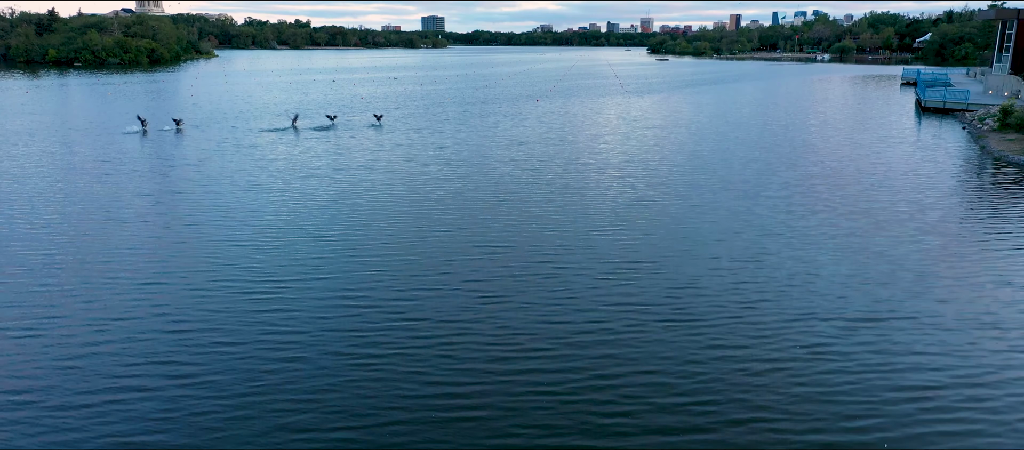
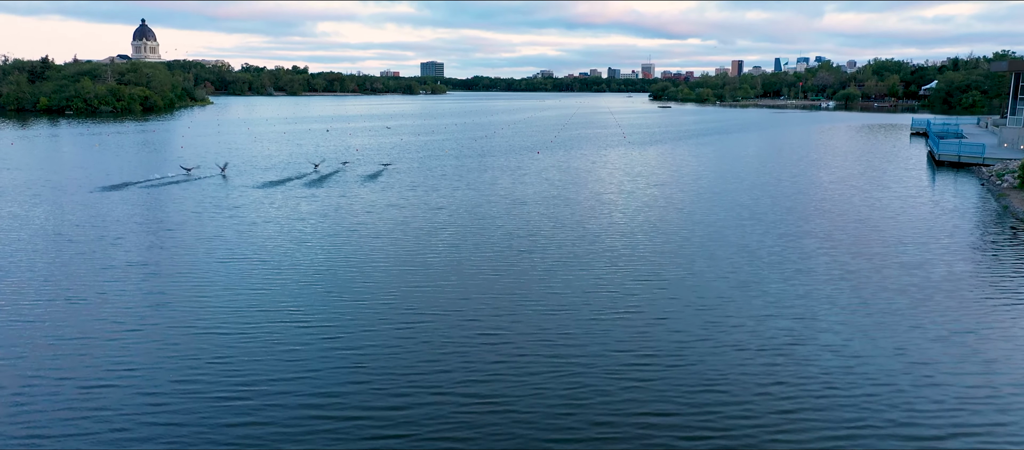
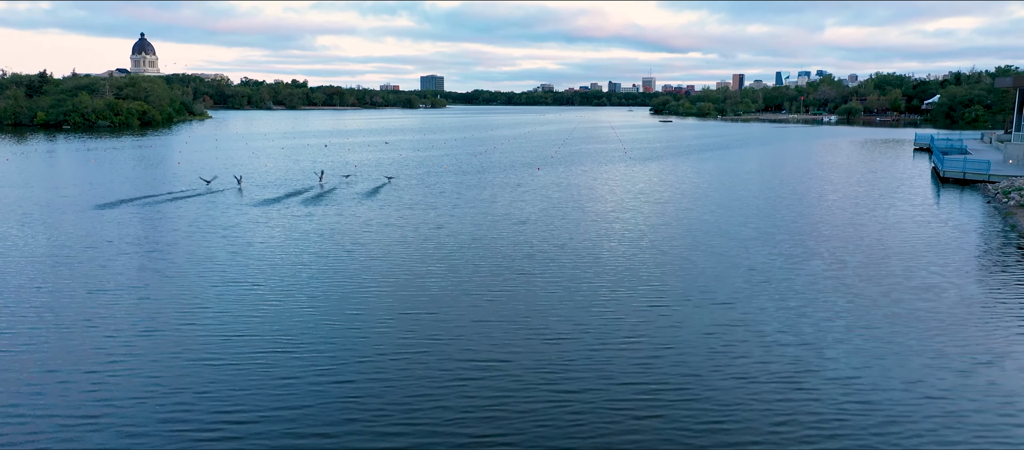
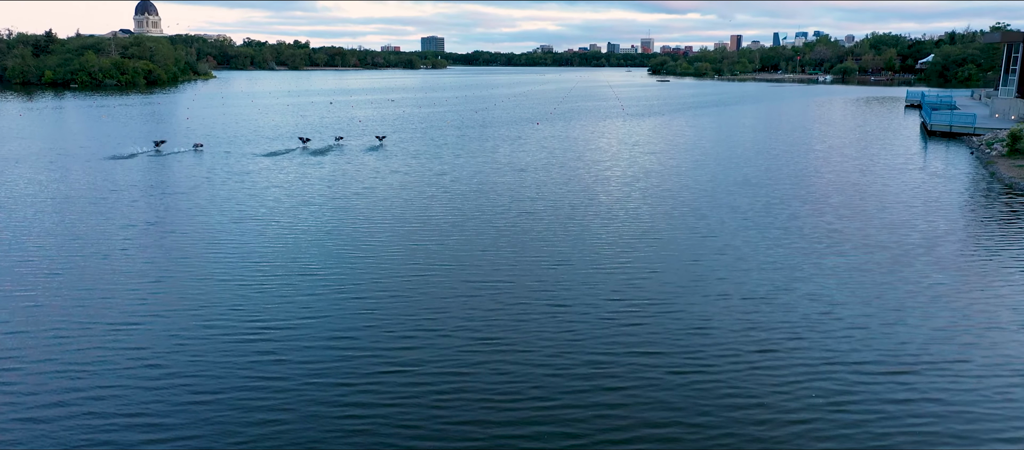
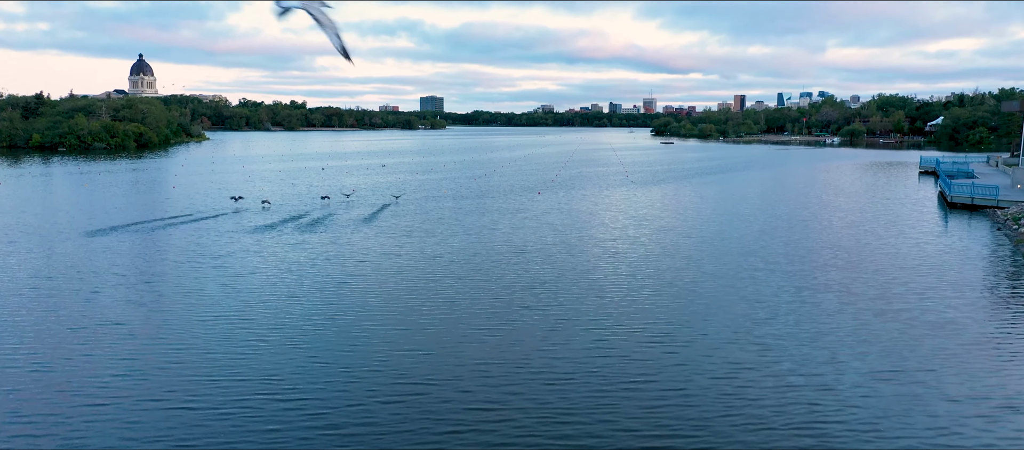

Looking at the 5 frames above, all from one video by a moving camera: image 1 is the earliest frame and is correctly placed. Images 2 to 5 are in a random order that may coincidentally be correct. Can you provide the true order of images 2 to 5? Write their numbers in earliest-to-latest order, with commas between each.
4, 2, 3, 5
